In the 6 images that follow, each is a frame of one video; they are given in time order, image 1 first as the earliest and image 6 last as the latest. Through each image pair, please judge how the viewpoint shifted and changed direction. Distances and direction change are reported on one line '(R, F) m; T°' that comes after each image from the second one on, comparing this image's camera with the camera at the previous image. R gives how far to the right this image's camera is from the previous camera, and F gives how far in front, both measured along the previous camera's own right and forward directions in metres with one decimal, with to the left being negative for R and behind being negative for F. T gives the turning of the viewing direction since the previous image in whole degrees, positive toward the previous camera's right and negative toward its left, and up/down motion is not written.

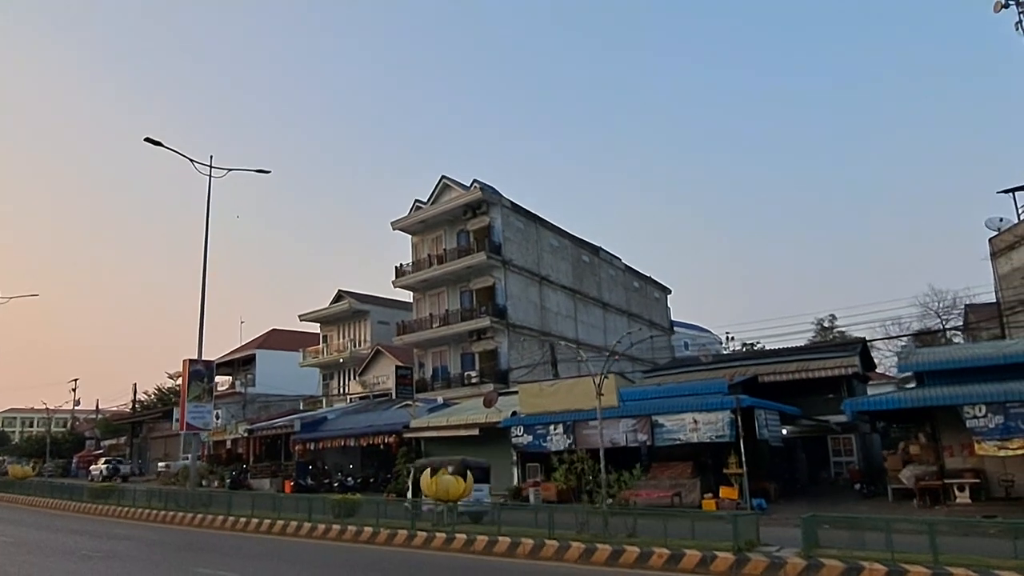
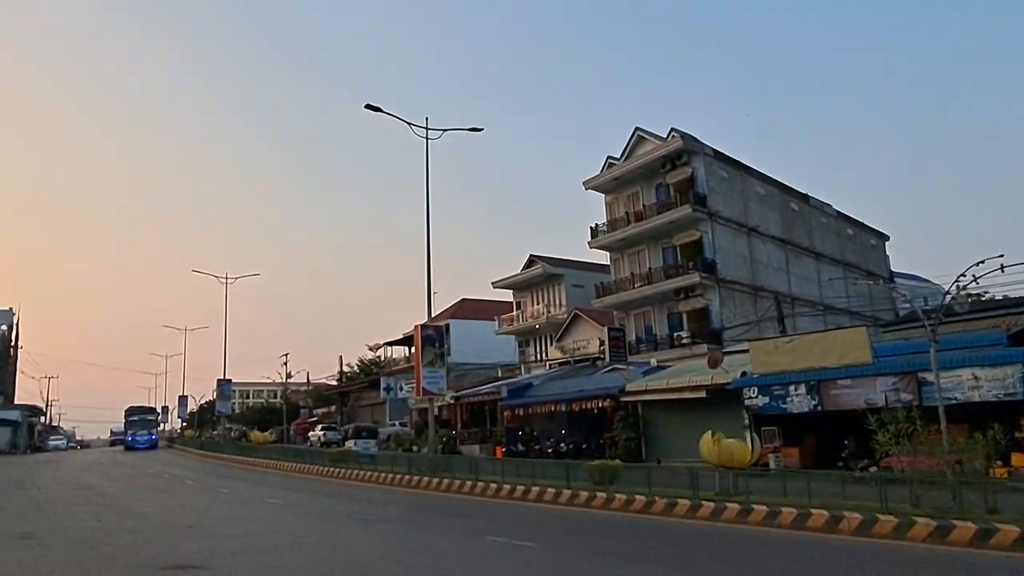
(-2.1, +1.4) m; -13°
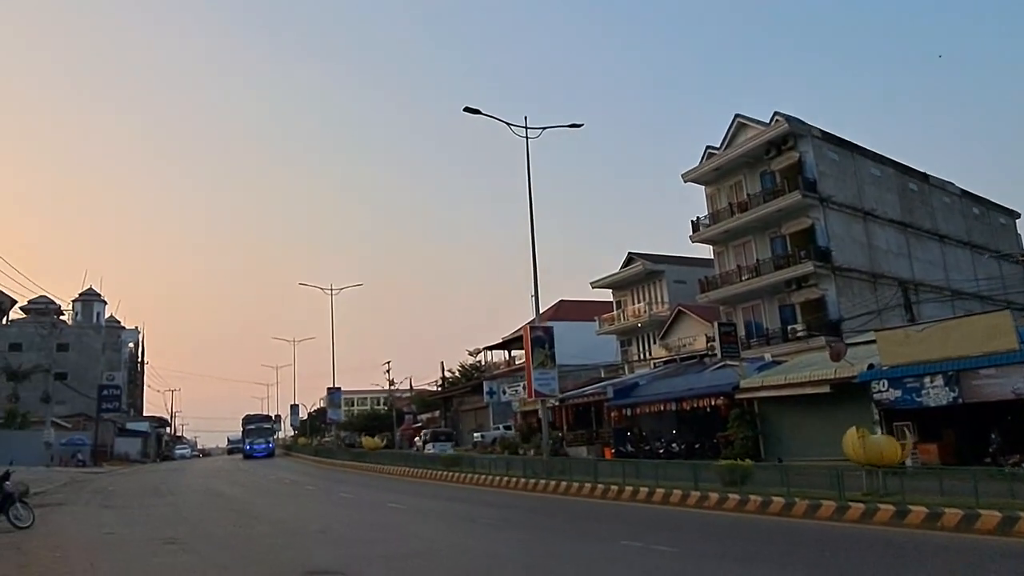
(-0.5, +0.4) m; -7°
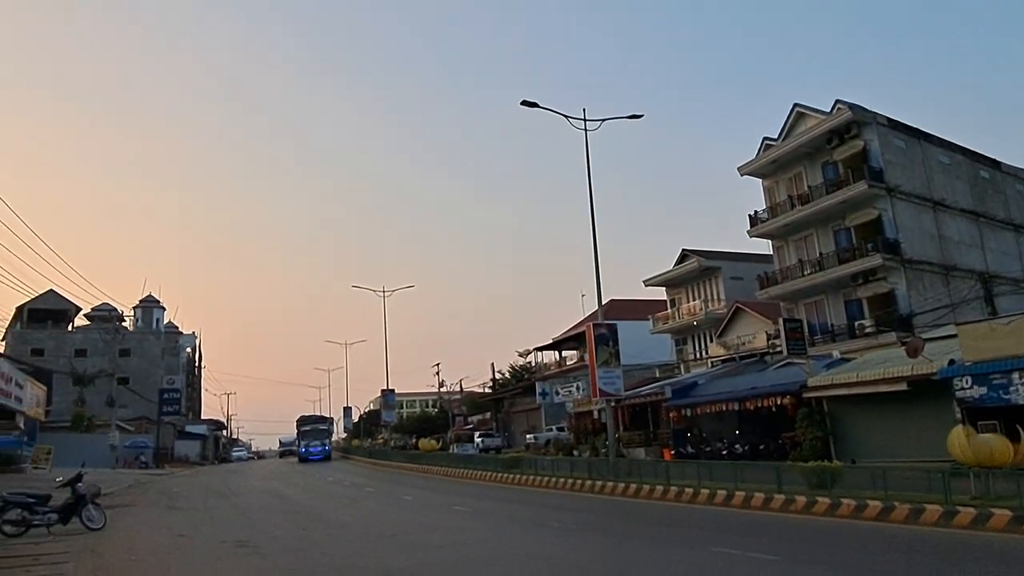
(-0.5, +0.5) m; -3°
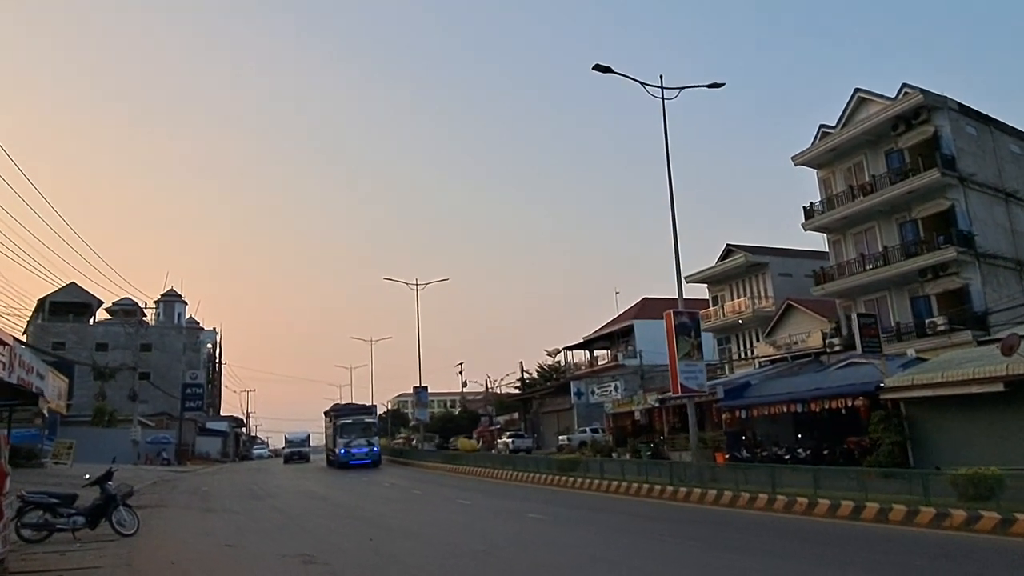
(-1.3, +1.9) m; -1°
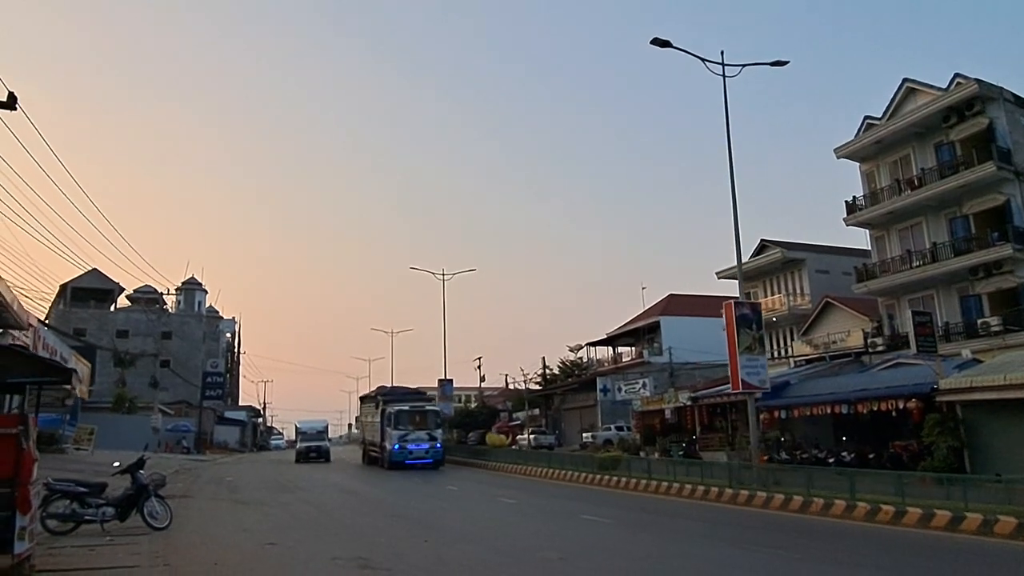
(-0.8, +1.0) m; -1°
